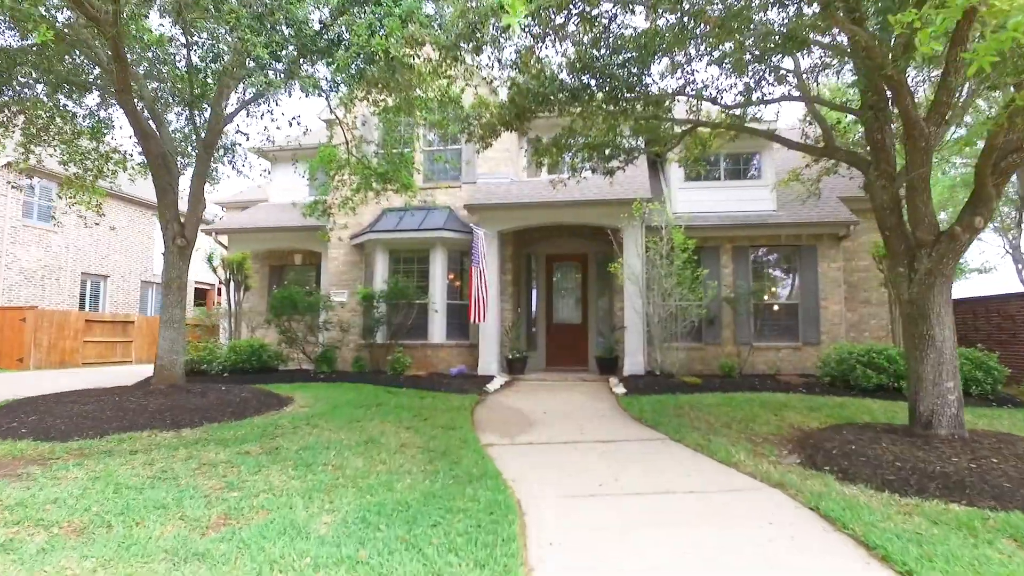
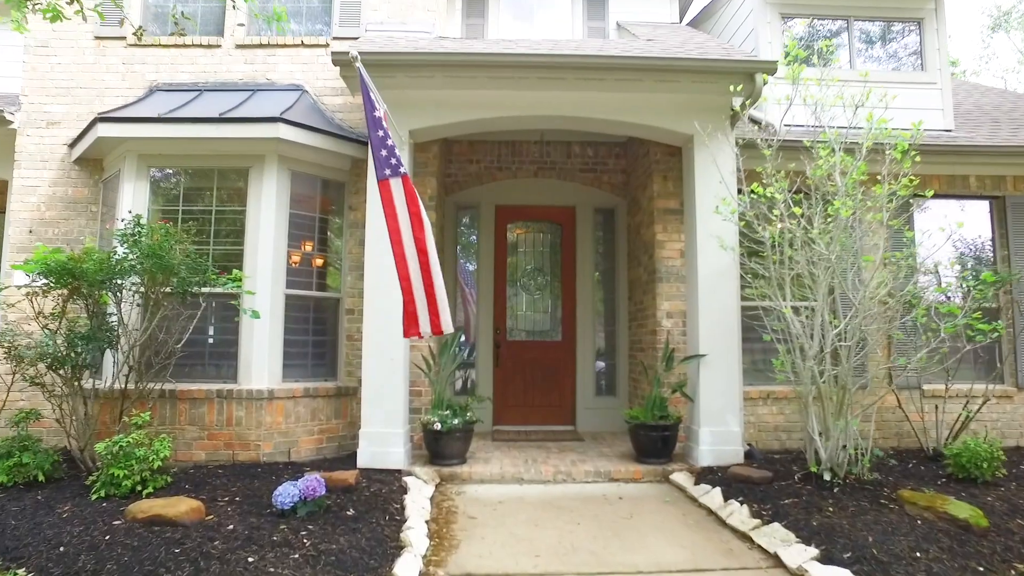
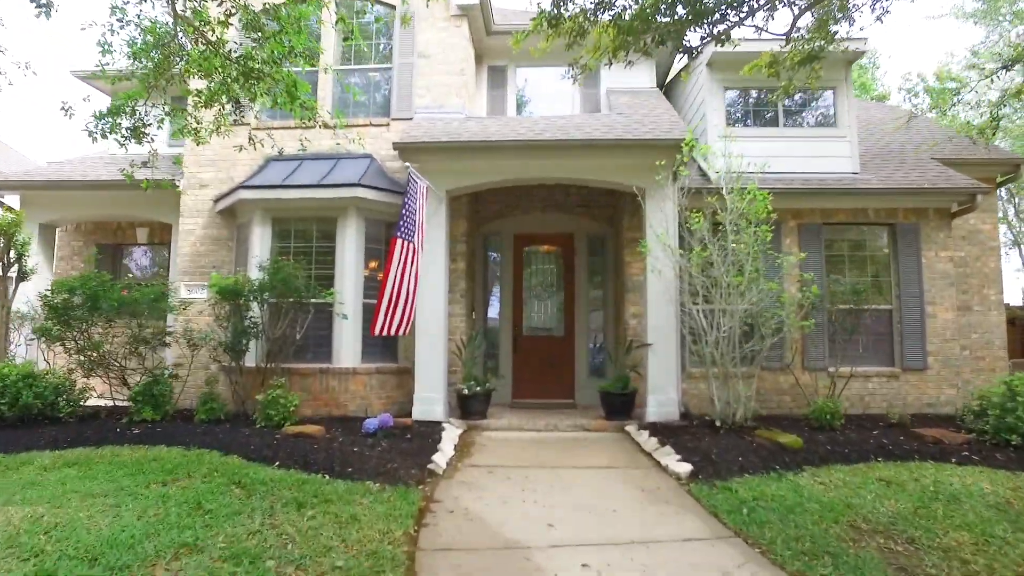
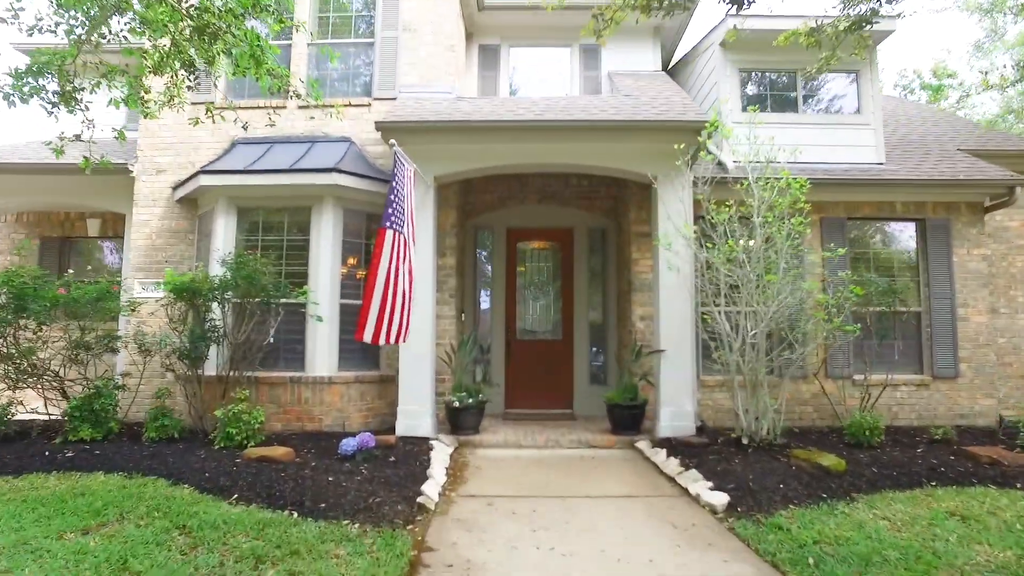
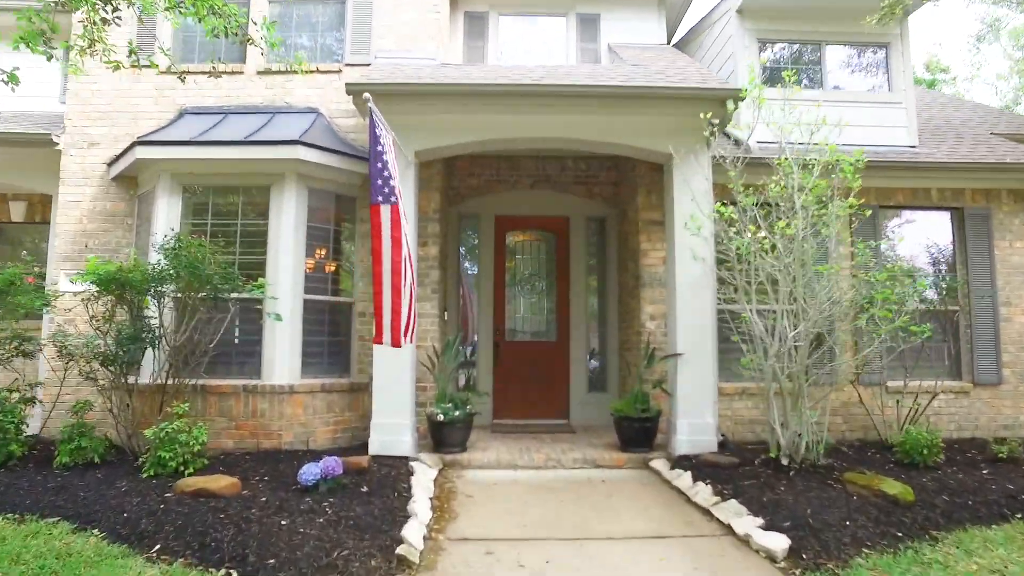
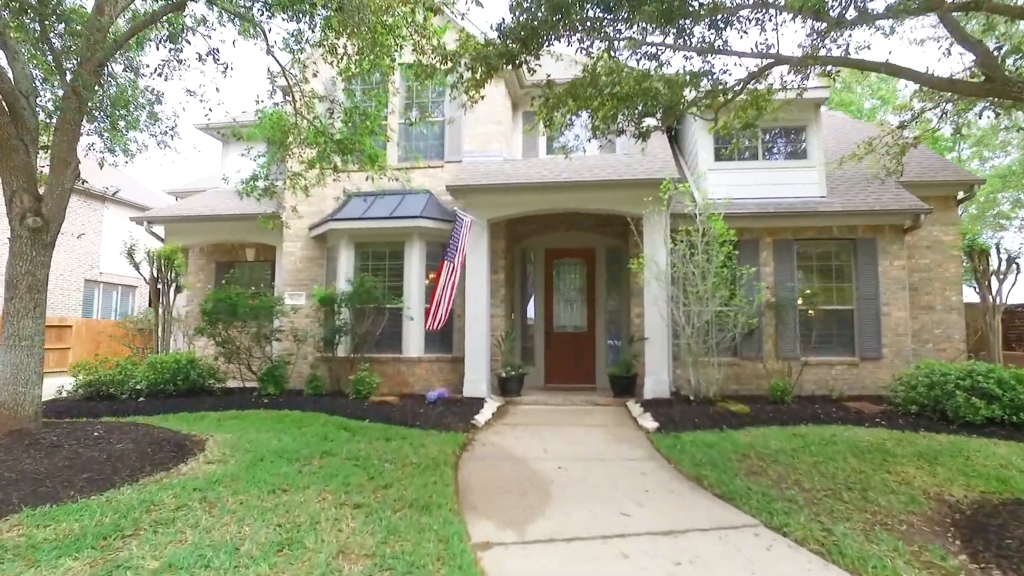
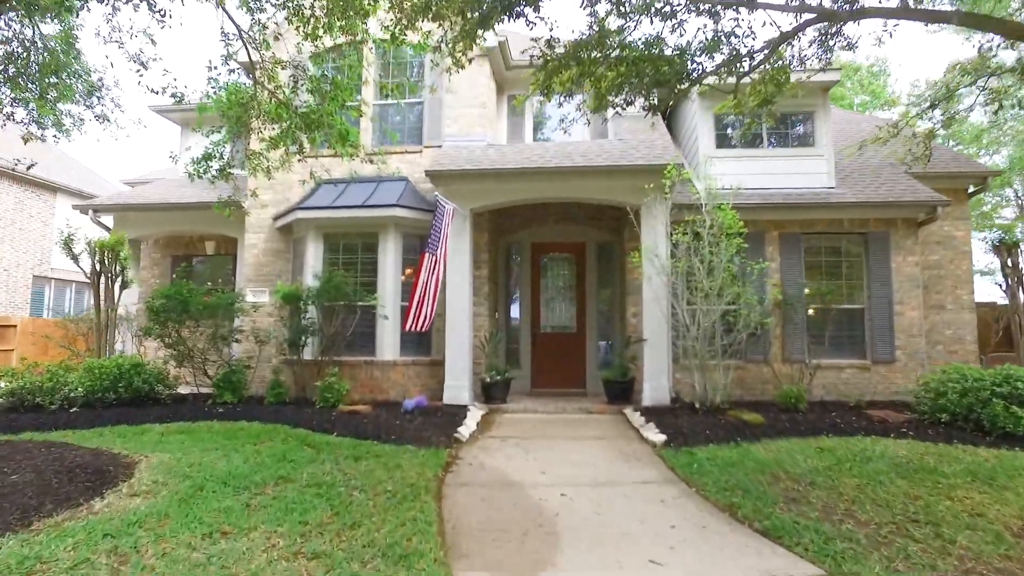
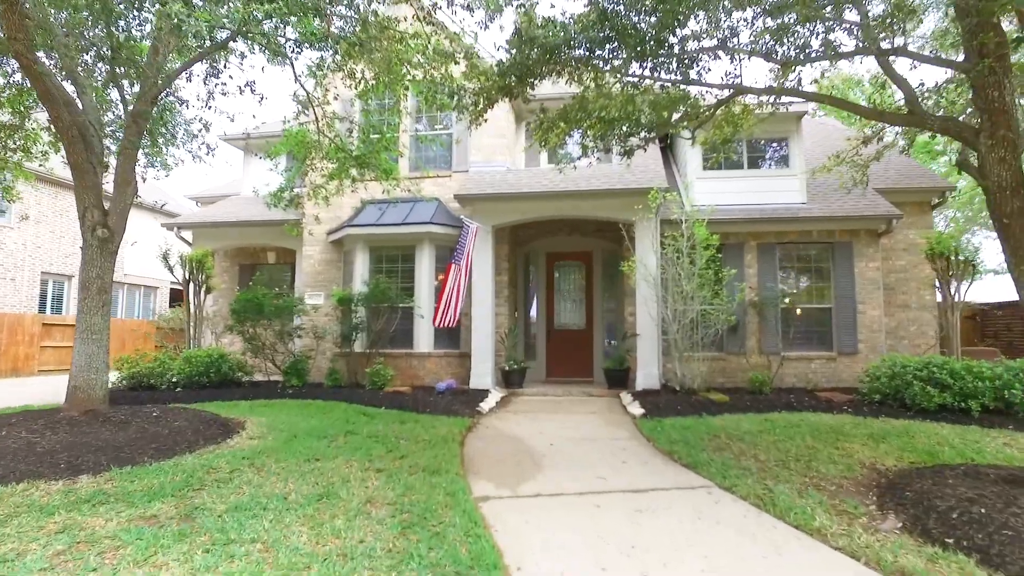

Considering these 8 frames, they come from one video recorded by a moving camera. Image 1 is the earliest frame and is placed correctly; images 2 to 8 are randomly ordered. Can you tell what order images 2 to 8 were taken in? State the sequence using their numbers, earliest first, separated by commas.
8, 6, 7, 3, 4, 5, 2
